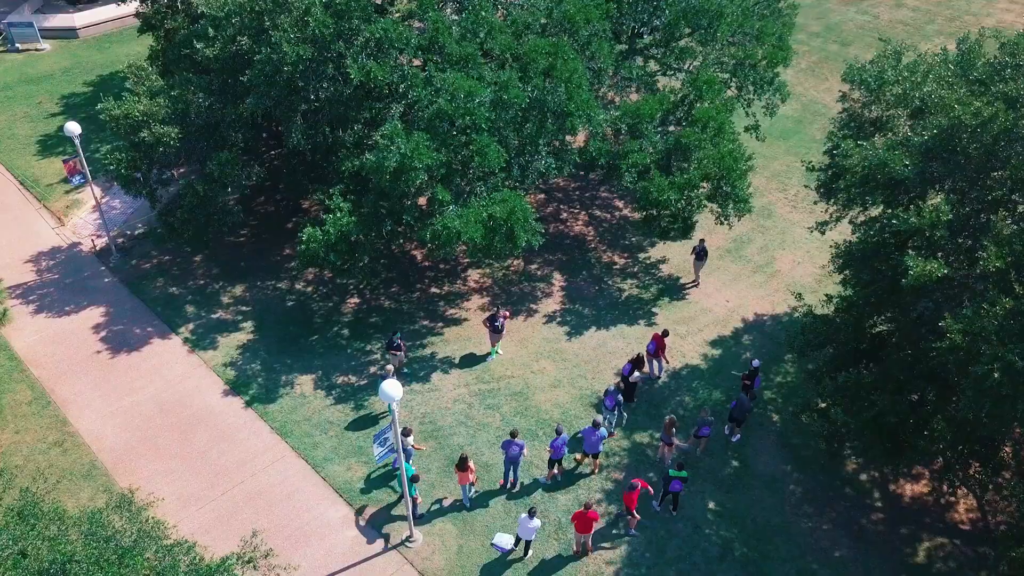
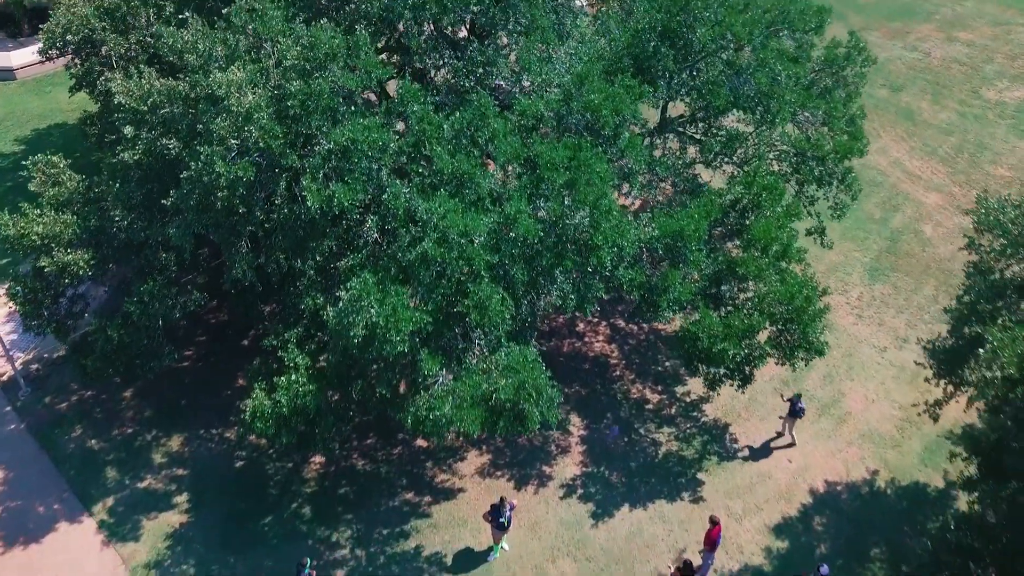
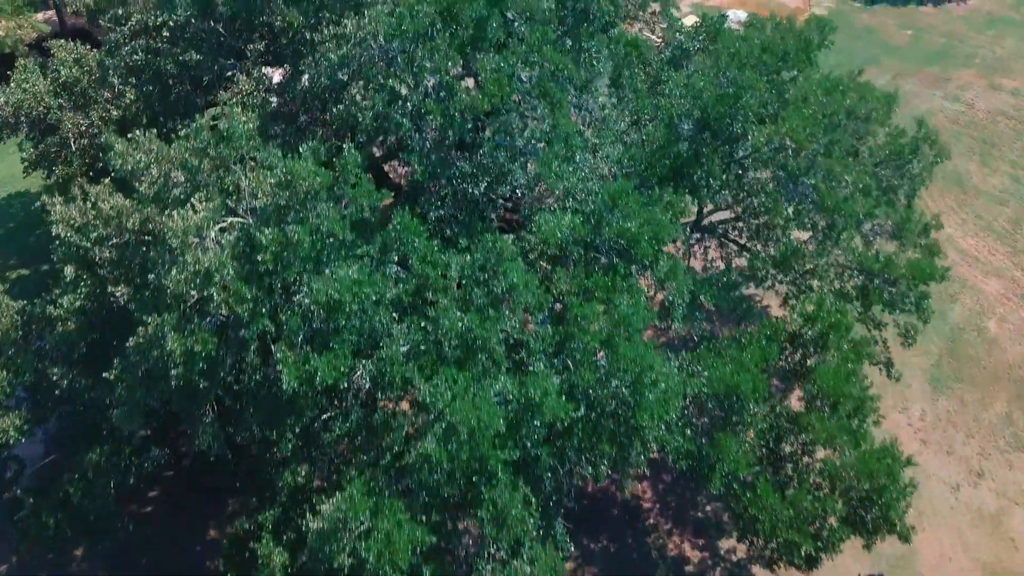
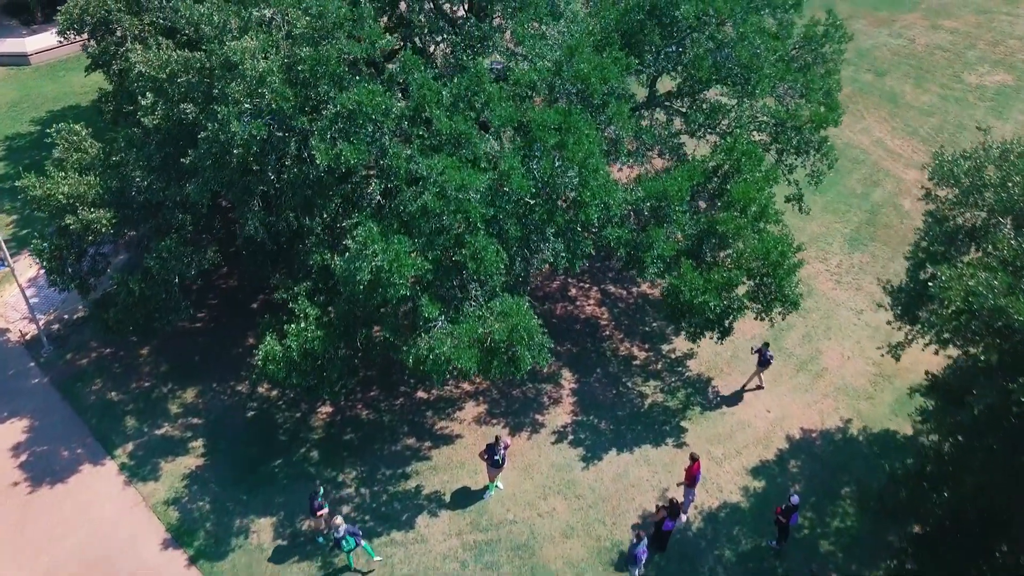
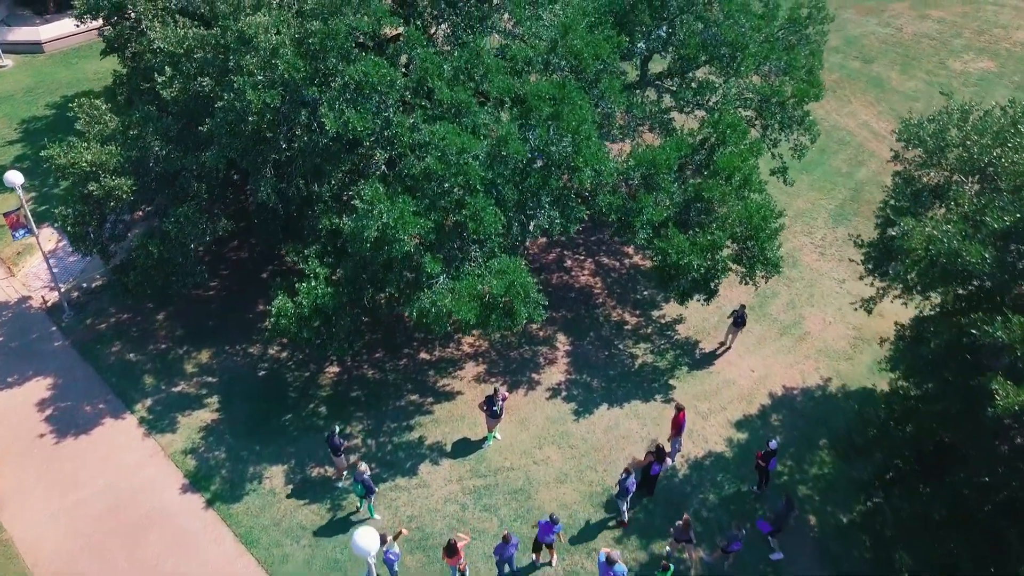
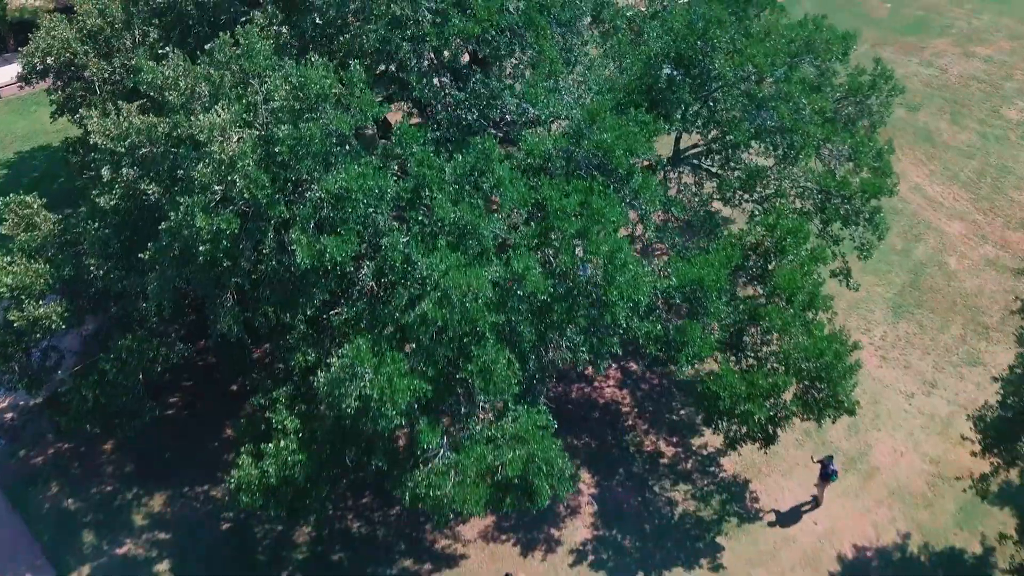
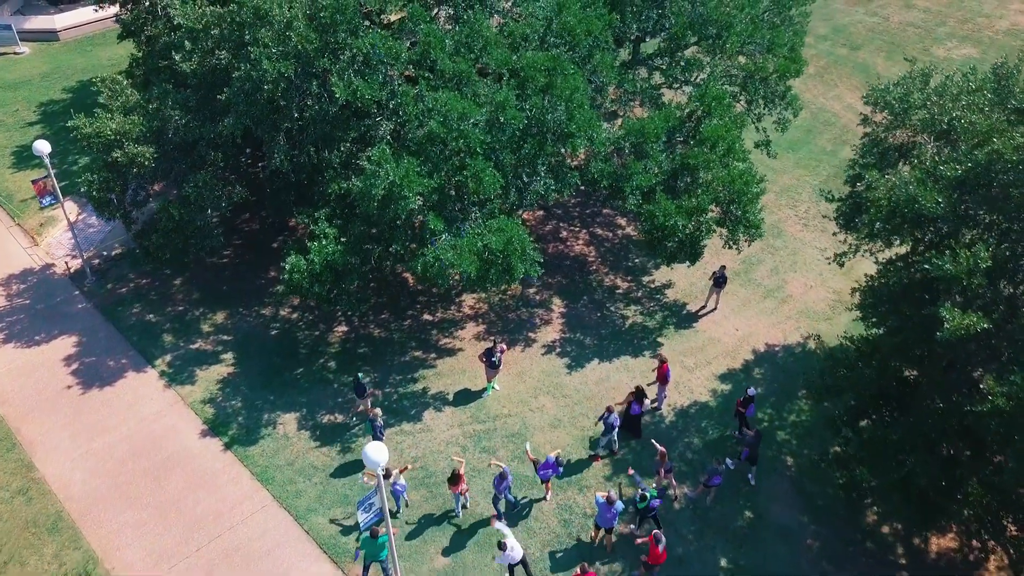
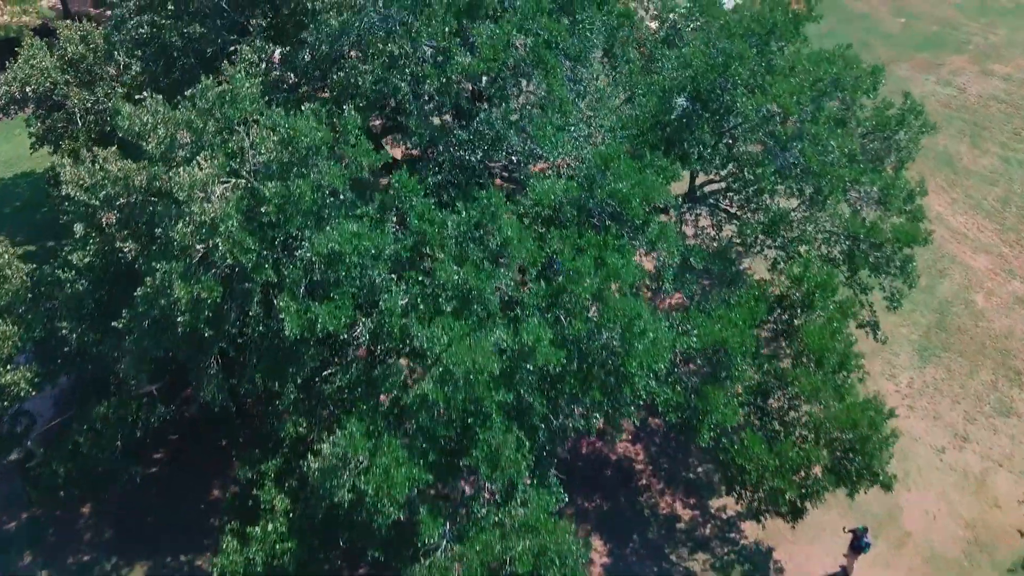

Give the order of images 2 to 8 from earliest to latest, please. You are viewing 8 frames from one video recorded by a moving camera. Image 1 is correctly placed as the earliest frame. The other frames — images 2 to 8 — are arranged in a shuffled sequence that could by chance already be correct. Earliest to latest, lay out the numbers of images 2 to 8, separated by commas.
7, 5, 4, 2, 6, 8, 3
